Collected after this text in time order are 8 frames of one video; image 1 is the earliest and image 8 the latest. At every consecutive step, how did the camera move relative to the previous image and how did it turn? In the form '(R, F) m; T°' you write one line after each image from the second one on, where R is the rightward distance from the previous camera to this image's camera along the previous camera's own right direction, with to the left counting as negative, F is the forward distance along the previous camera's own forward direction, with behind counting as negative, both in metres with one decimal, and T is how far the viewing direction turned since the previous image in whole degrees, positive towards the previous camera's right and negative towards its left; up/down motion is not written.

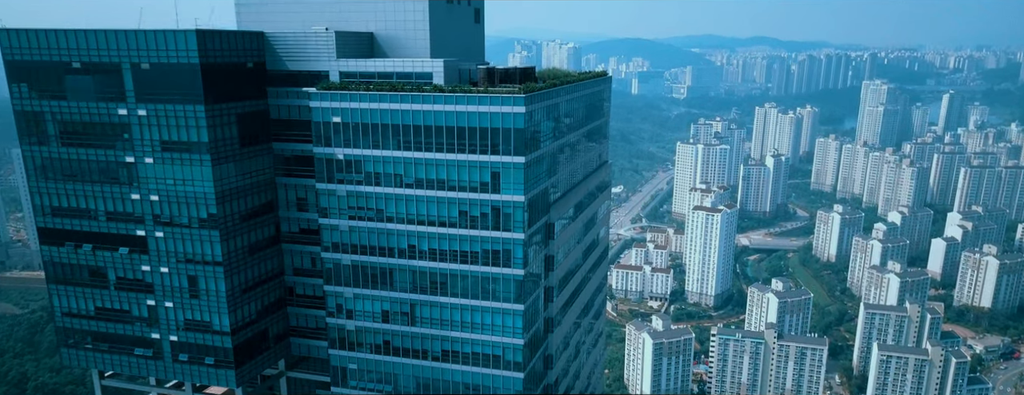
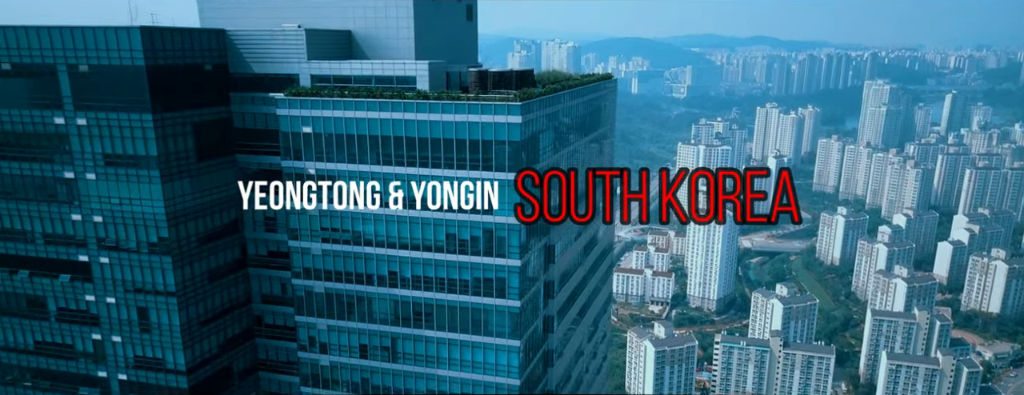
(+0.1, +1.6) m; 0°
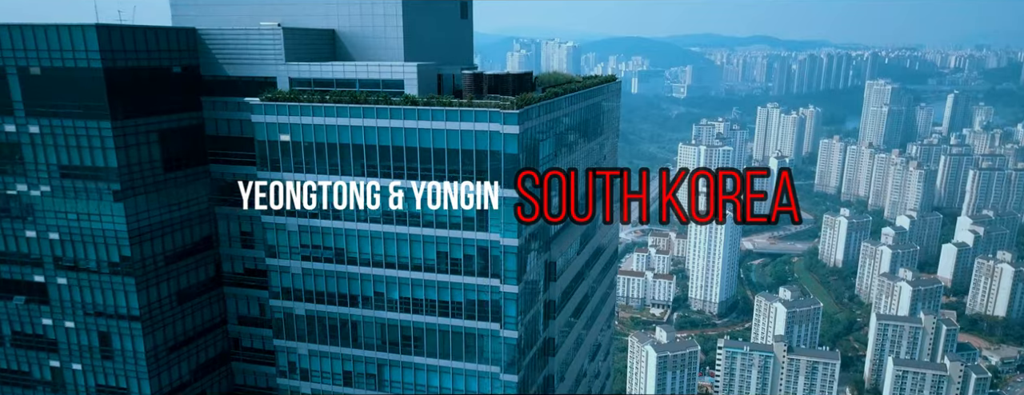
(0.0, +1.0) m; 0°
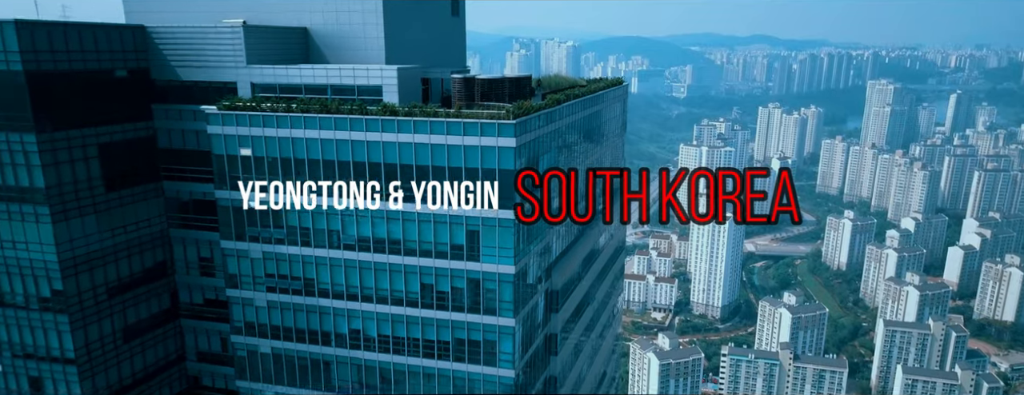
(+0.1, +1.4) m; 0°
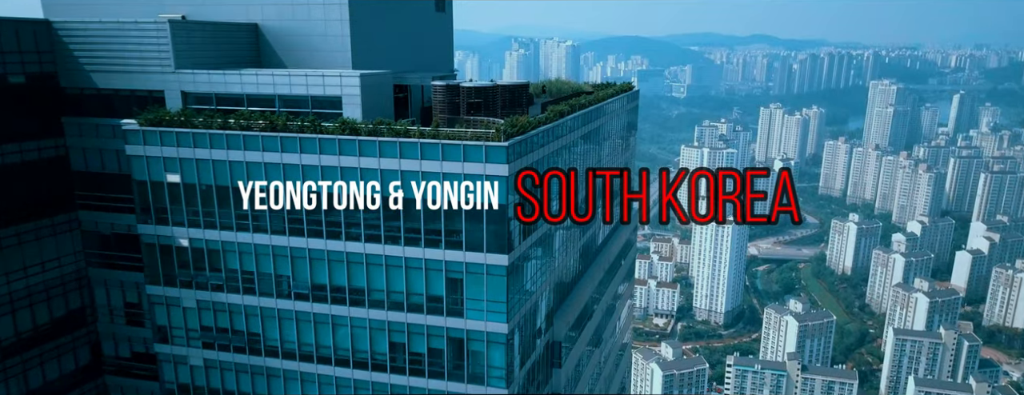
(+0.1, +1.8) m; 0°
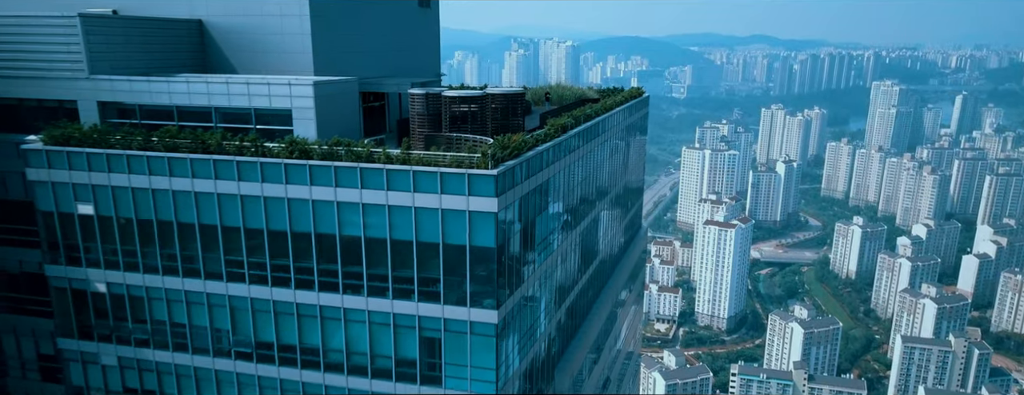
(+0.1, +1.4) m; 0°
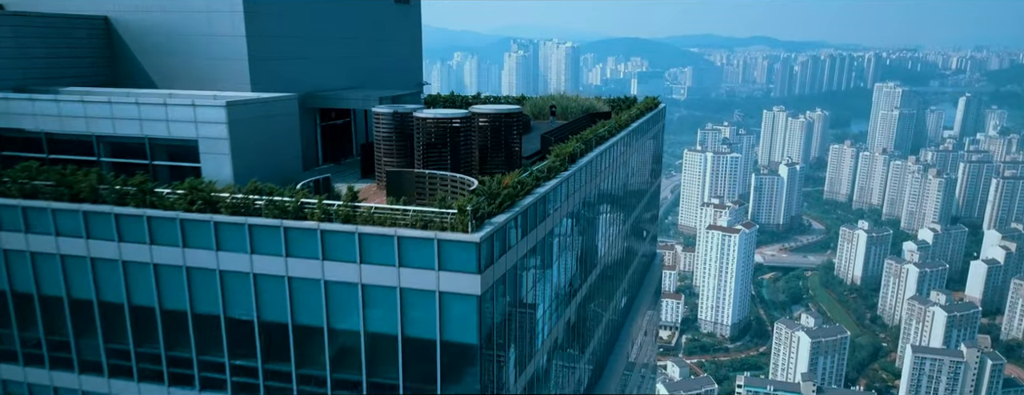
(0.0, +1.6) m; 0°
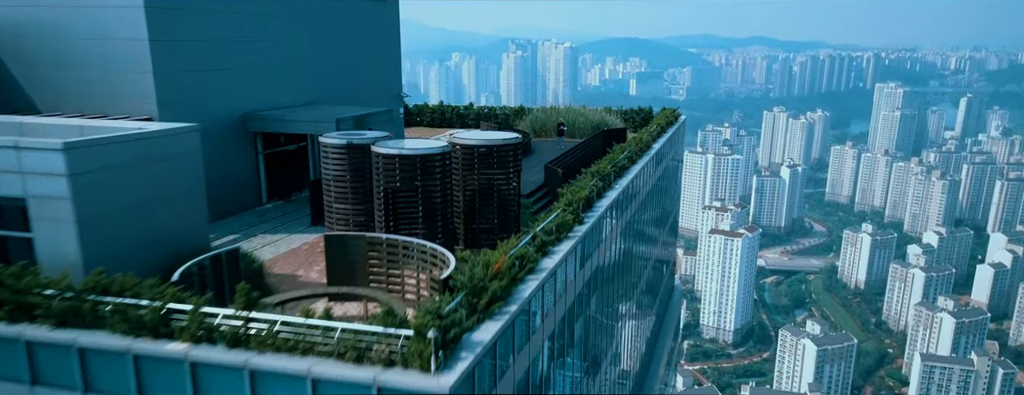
(0.0, +1.5) m; 0°
